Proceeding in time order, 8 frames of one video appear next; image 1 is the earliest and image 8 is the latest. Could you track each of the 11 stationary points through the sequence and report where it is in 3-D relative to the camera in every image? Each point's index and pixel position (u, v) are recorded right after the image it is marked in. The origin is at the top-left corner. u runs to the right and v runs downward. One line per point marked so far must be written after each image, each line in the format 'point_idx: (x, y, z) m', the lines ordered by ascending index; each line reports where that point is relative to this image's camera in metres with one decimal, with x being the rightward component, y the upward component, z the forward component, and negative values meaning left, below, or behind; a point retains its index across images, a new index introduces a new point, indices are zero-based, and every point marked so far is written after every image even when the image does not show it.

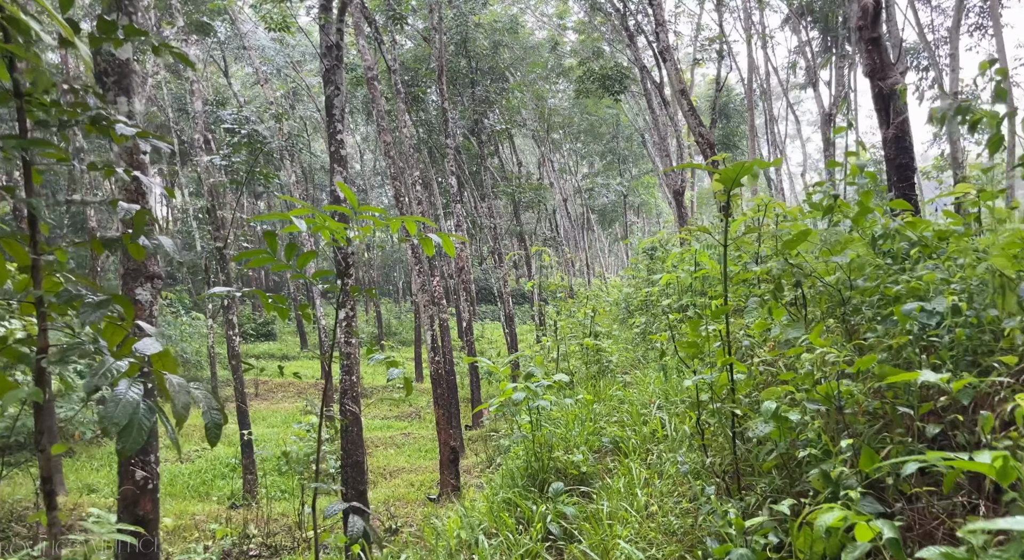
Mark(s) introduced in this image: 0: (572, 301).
0: (+1.0, -0.3, +14.5) m
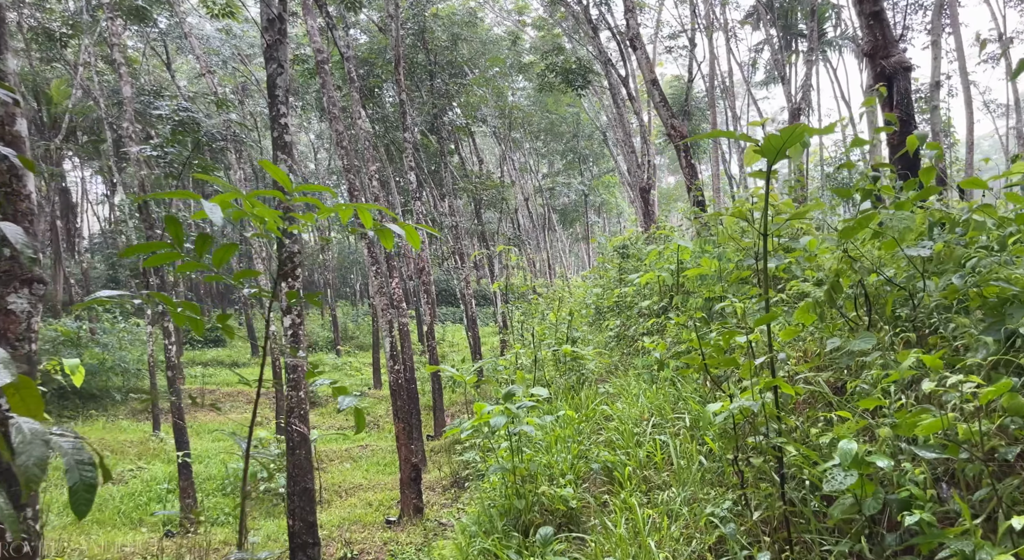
0: (+0.4, -0.4, +13.7) m
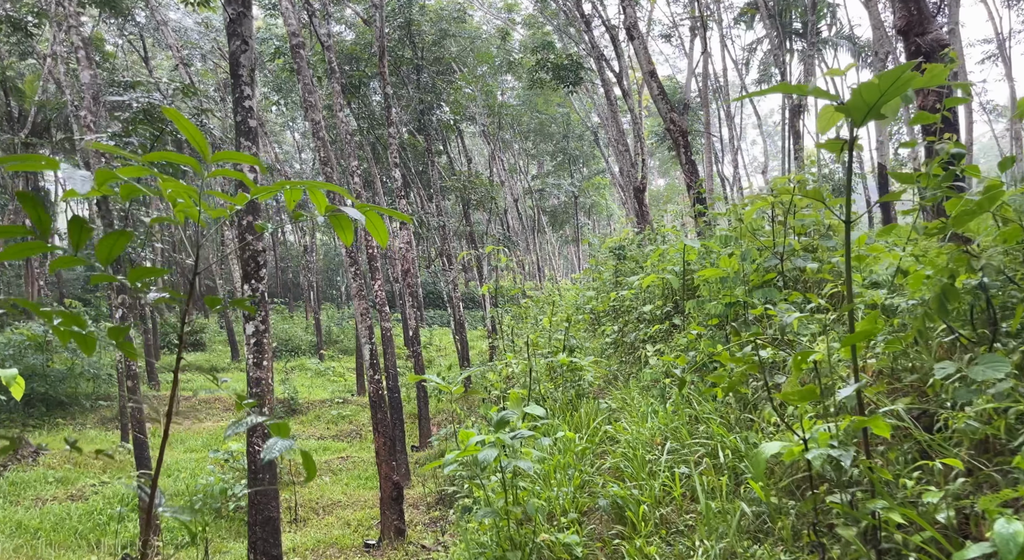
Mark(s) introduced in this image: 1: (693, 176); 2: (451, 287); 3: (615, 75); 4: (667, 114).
0: (+0.3, -0.4, +13.1) m
1: (+2.4, +1.4, +12.2) m
2: (-1.2, -0.1, +18.0) m
3: (+2.2, +4.3, +19.1) m
4: (+2.1, +2.2, +12.2) m
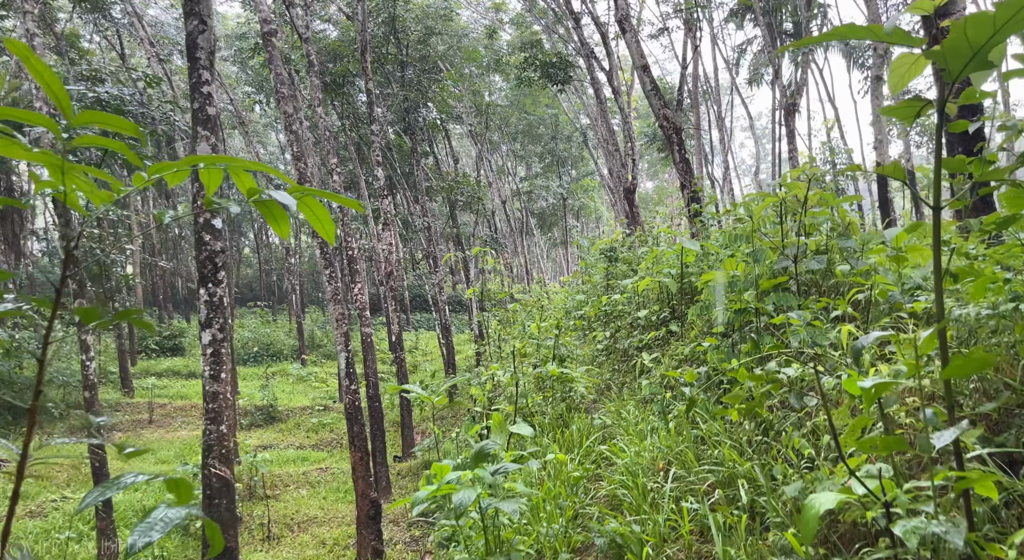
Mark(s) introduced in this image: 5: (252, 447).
0: (+0.1, -0.4, +12.5) m
1: (+2.3, +1.4, +11.8) m
2: (-1.4, -0.2, +17.5) m
3: (+1.9, +4.2, +18.7) m
4: (+1.9, +2.2, +11.7) m
5: (-3.8, -2.5, +13.4) m
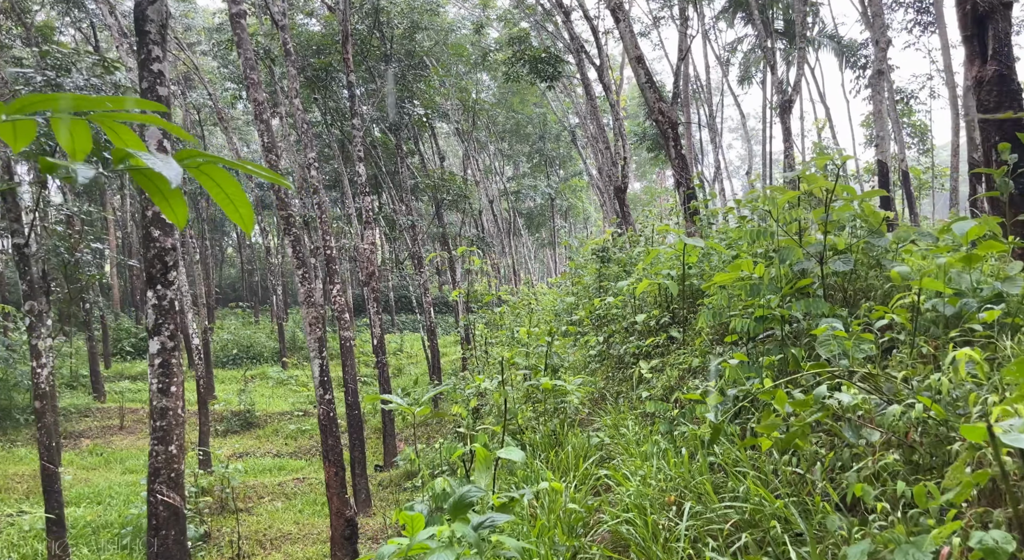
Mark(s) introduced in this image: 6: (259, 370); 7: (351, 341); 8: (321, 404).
0: (-0.1, -0.5, +12.0) m
1: (+2.1, +1.3, +11.2) m
2: (-1.7, -0.2, +16.9) m
3: (+1.7, +4.2, +18.1) m
4: (+1.8, +2.2, +11.1) m
5: (-4.0, -2.5, +12.8) m
6: (-5.5, -2.0, +19.6) m
7: (-1.9, -0.7, +10.7) m
8: (-1.6, -1.0, +7.5) m
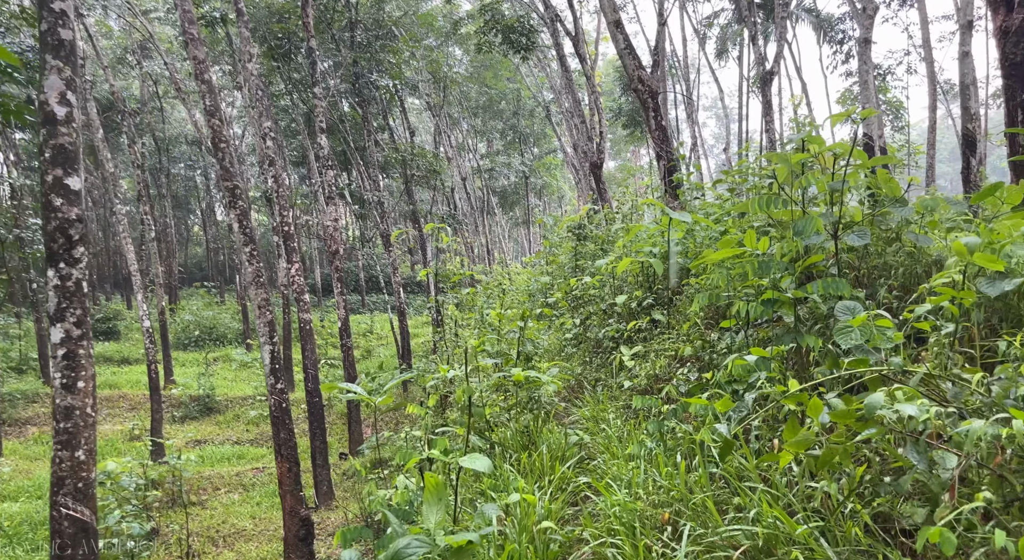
0: (-0.4, -0.2, +11.4) m
1: (+1.8, +1.6, +10.7) m
2: (-2.2, +0.2, +16.2) m
3: (+1.2, +4.6, +17.5) m
4: (+1.4, +2.4, +10.5) m
5: (-4.4, -2.2, +12.1) m
6: (-6.0, -1.5, +18.9) m
7: (-2.2, -0.5, +10.1) m
8: (-1.8, -0.9, +6.9) m
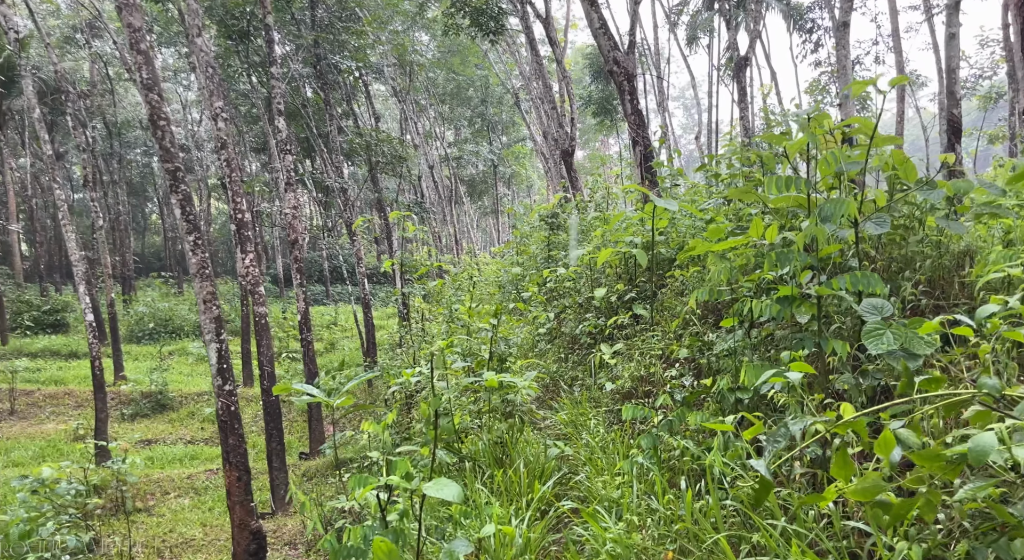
0: (-0.8, -0.1, +10.9) m
1: (+1.4, +1.7, +10.2) m
2: (-2.7, +0.3, +15.7) m
3: (+0.6, +4.8, +17.0) m
4: (+1.1, +2.5, +10.0) m
5: (-4.8, -2.1, +11.4) m
6: (-6.7, -1.3, +18.2) m
7: (-2.5, -0.4, +9.5) m
8: (-2.0, -0.8, +6.3) m
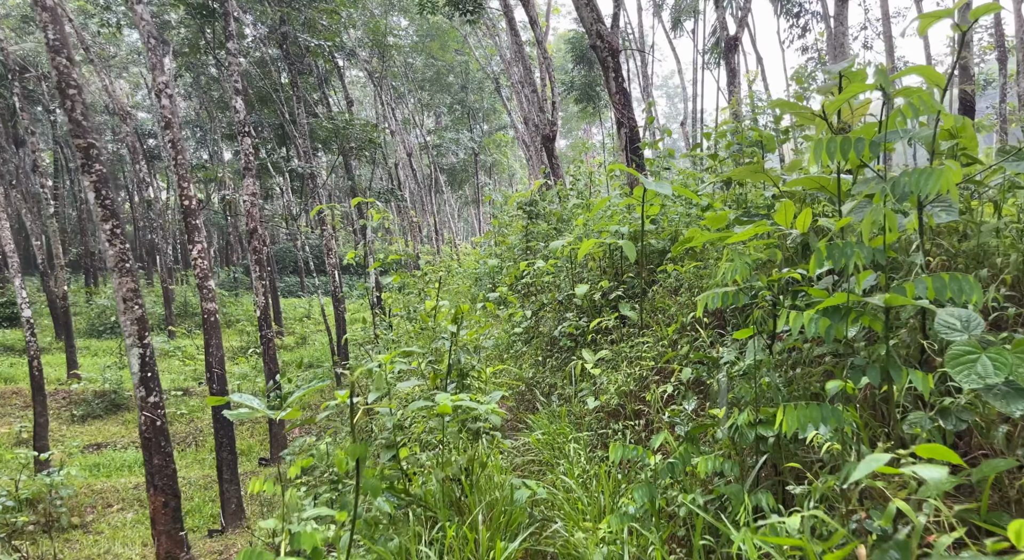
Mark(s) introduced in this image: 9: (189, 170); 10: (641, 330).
0: (-1.1, 0.0, +10.1) m
1: (+1.2, +1.8, +9.4) m
2: (-3.1, +0.5, +14.8) m
3: (+0.2, +4.9, +16.1) m
4: (+0.8, +2.6, +9.3) m
5: (-5.1, -2.0, +10.6) m
6: (-7.1, -1.1, +17.3) m
7: (-2.8, -0.3, +8.7) m
8: (-2.2, -0.8, +5.5) m
9: (-4.6, +1.6, +13.0) m
10: (+0.7, -0.3, +5.1) m
